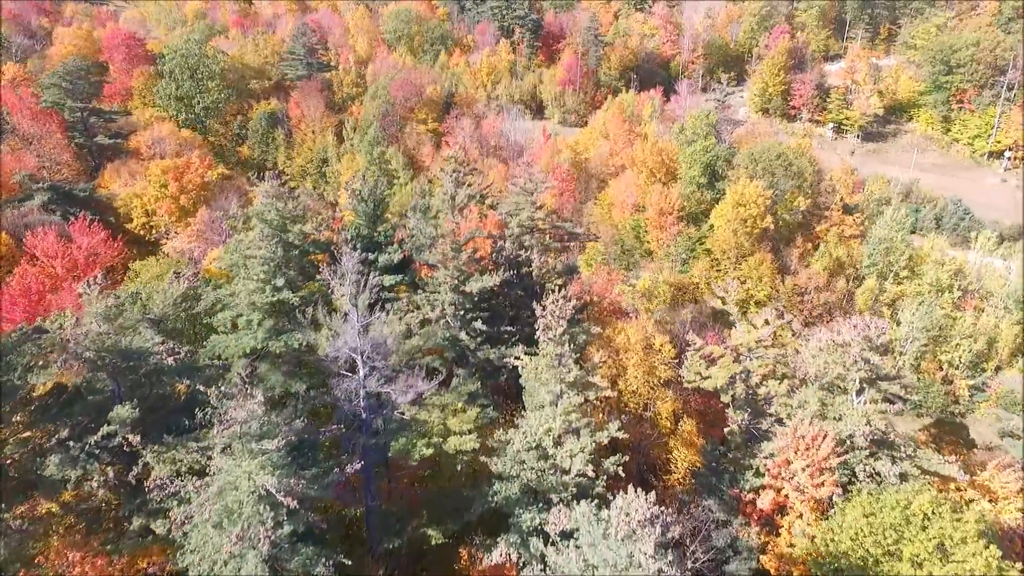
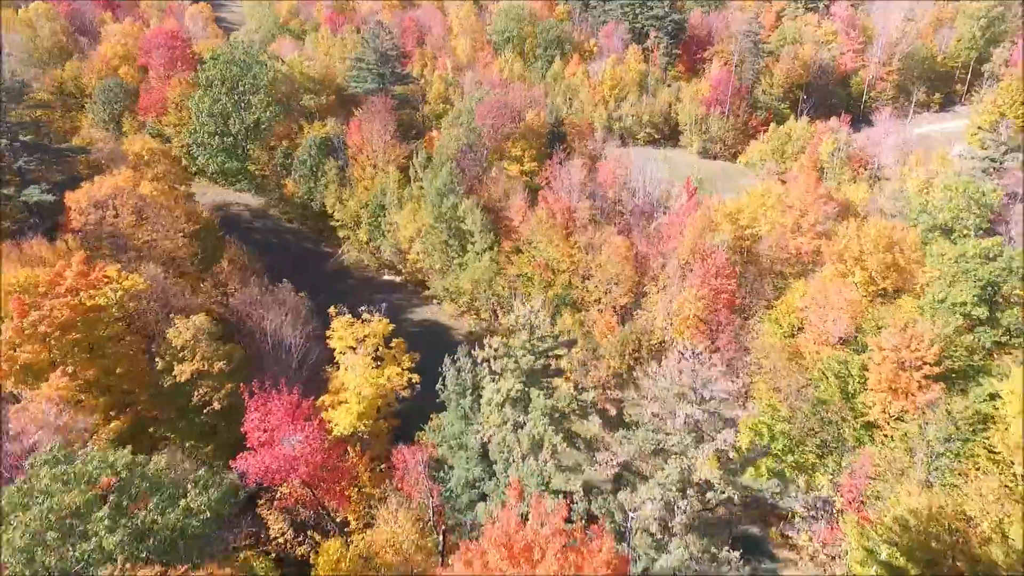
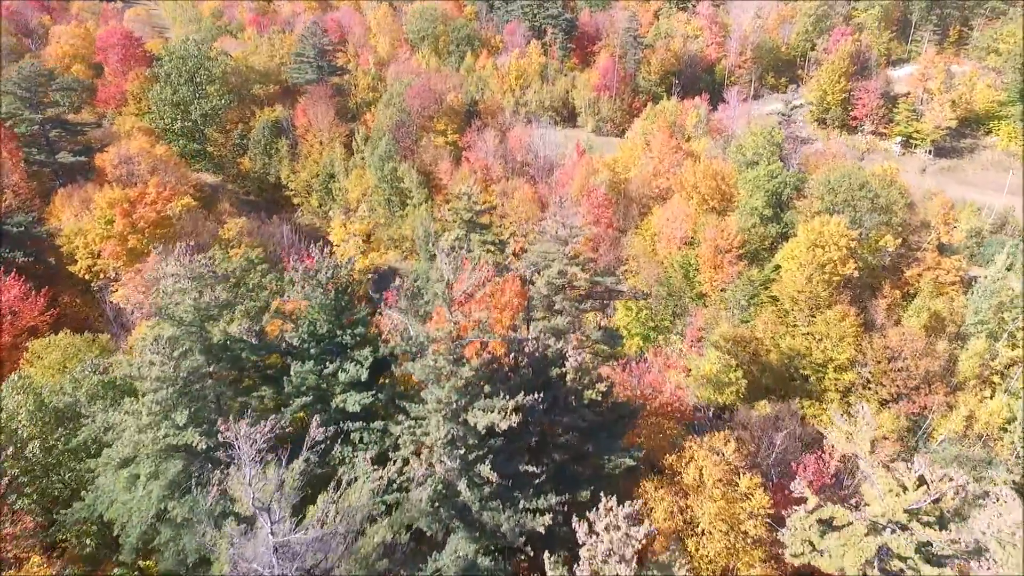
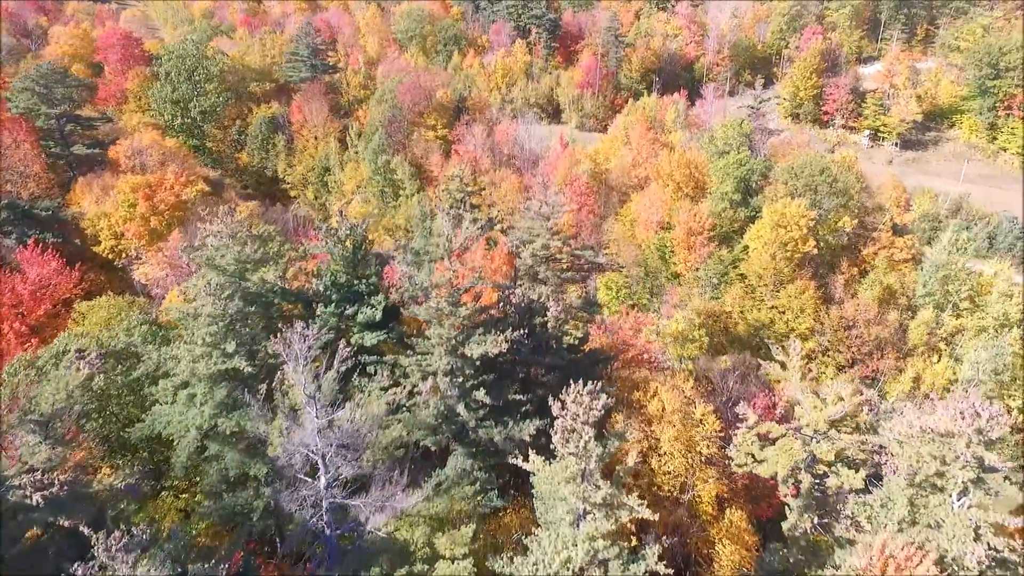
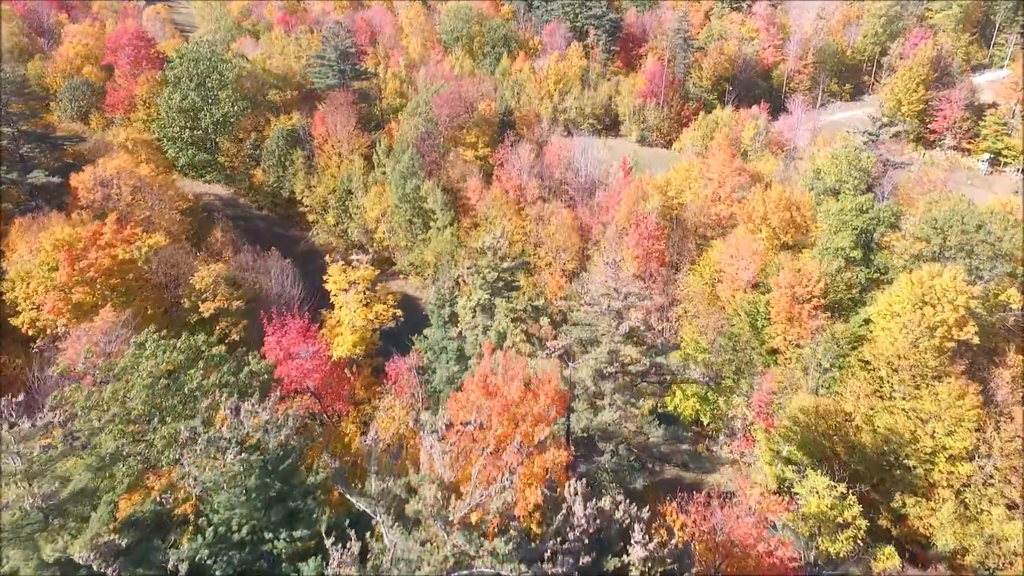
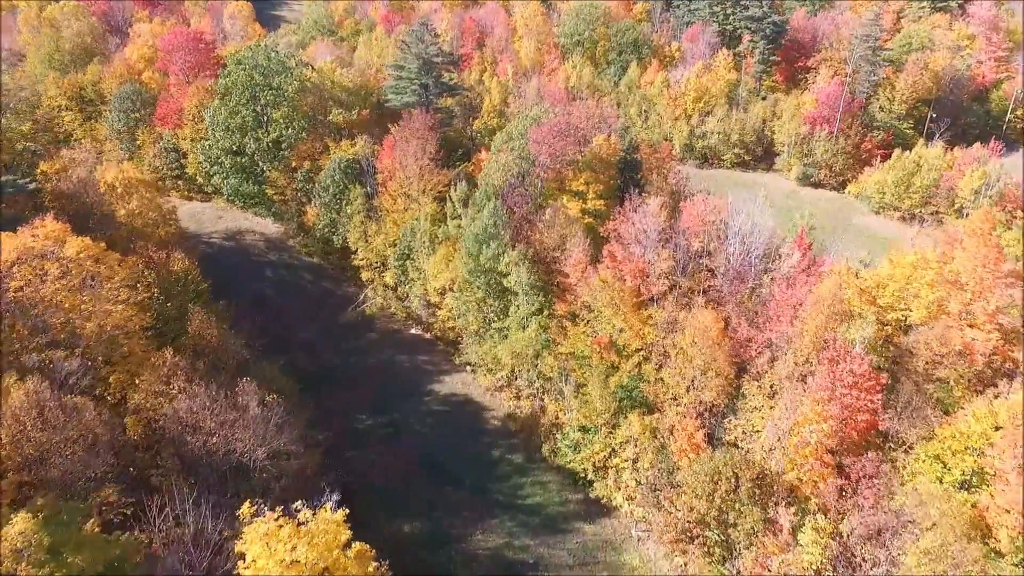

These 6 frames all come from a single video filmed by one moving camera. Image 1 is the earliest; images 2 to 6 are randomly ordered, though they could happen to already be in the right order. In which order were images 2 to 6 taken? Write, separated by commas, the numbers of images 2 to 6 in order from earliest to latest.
4, 3, 5, 2, 6
